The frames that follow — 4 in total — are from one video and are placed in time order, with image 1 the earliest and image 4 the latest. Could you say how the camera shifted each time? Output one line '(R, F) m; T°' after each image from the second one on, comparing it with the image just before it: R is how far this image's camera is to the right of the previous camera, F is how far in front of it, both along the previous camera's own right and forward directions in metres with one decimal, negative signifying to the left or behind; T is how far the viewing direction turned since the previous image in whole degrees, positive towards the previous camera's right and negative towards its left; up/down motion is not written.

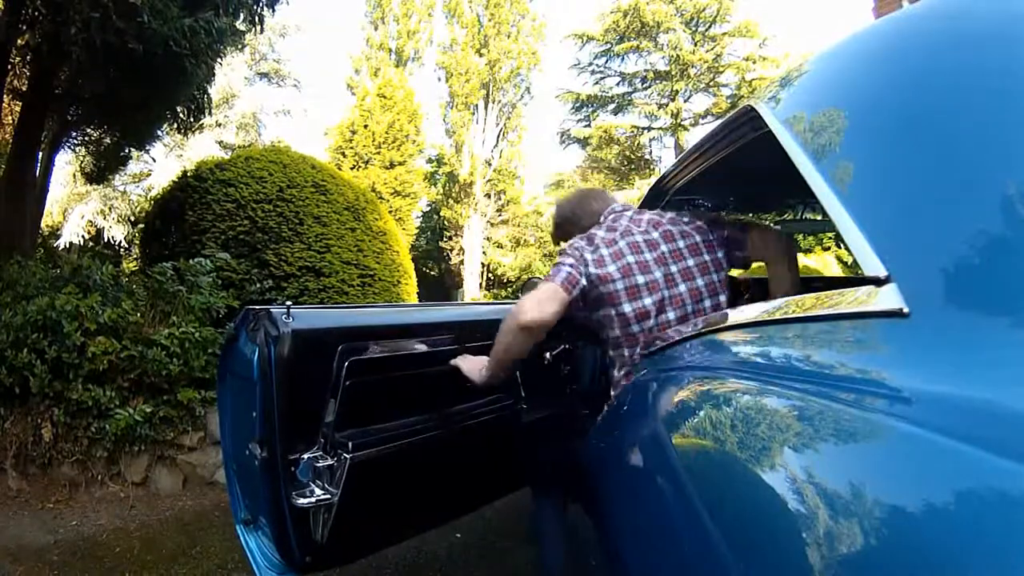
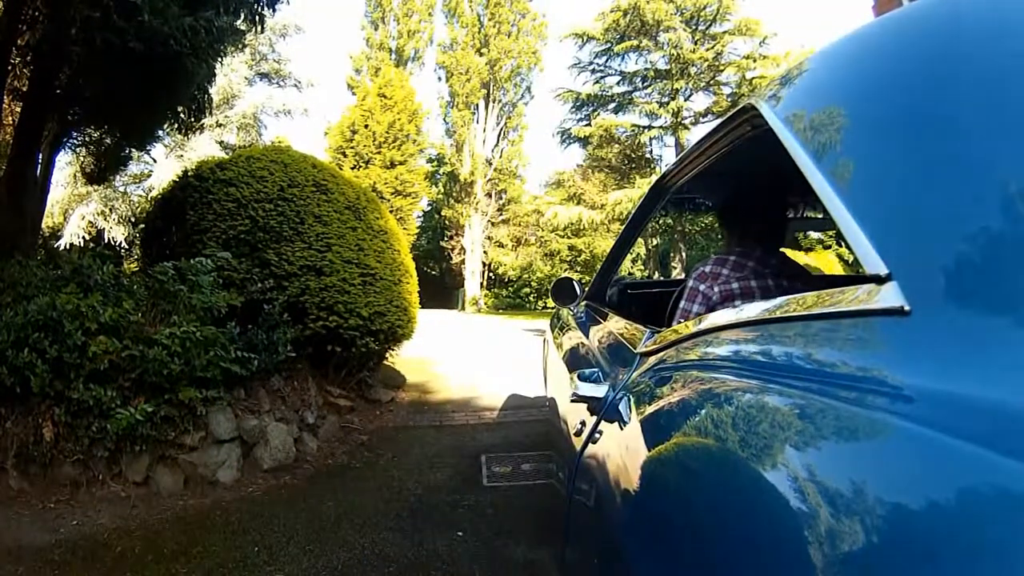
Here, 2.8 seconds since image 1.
(0.0, 0.0) m; 0°
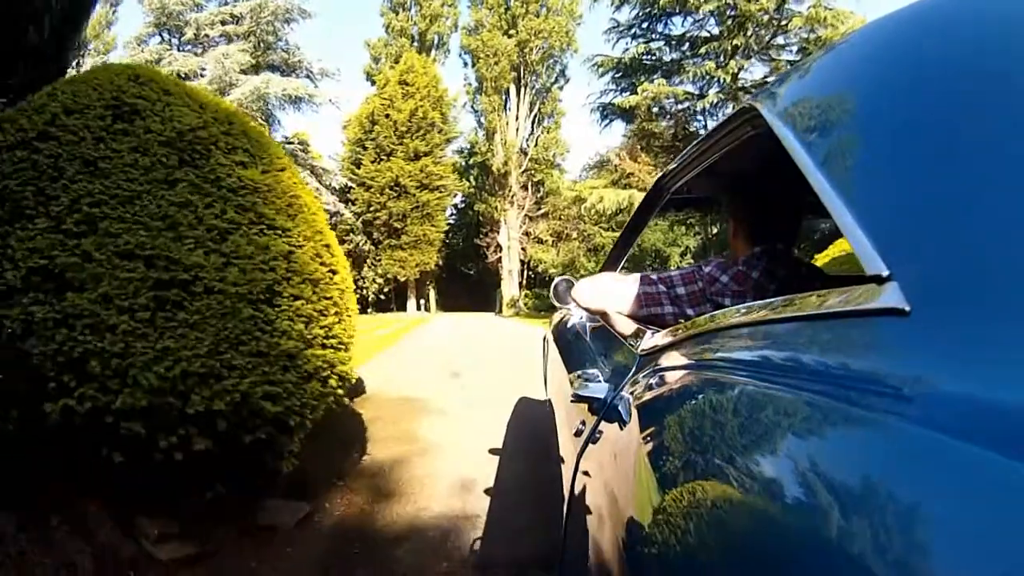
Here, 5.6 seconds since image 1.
(+0.1, +1.5) m; -4°
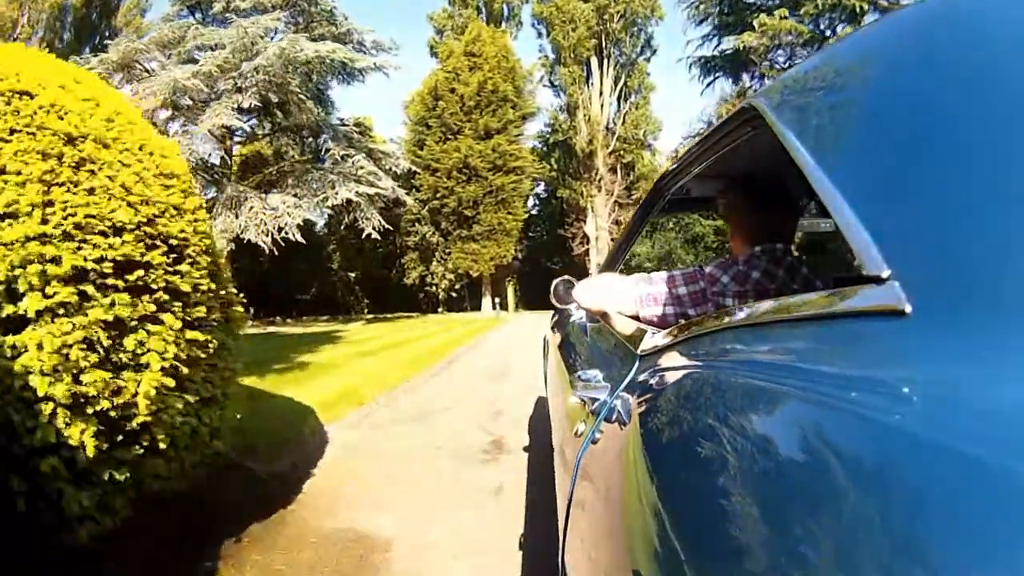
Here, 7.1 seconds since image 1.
(0.0, +1.5) m; -8°
